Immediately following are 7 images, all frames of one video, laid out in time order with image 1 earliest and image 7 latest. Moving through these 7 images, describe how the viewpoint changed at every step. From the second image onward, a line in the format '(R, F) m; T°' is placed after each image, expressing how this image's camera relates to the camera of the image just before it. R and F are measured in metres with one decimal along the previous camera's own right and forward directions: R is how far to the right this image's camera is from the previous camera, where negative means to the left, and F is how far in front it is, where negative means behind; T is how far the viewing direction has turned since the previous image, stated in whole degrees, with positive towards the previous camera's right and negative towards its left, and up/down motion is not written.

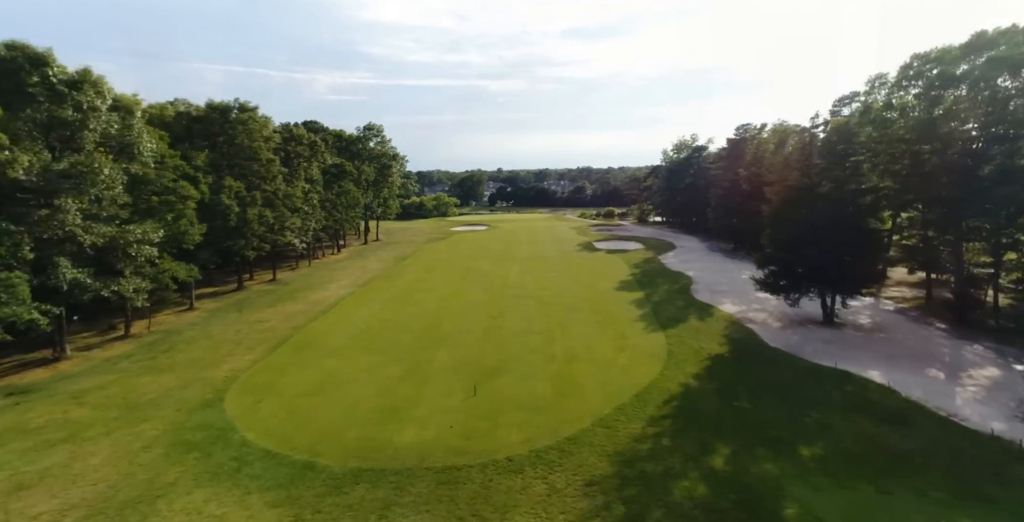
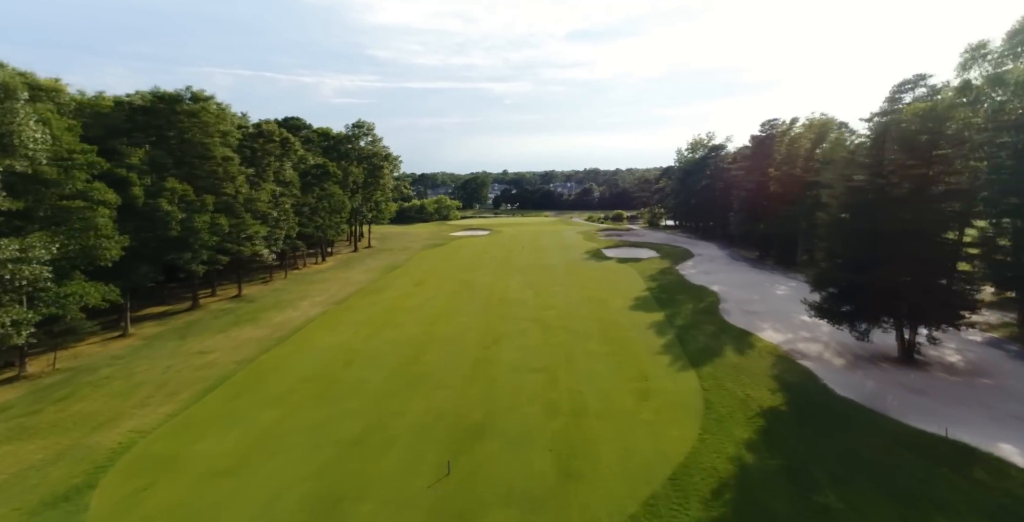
(+0.5, +3.8) m; -1°
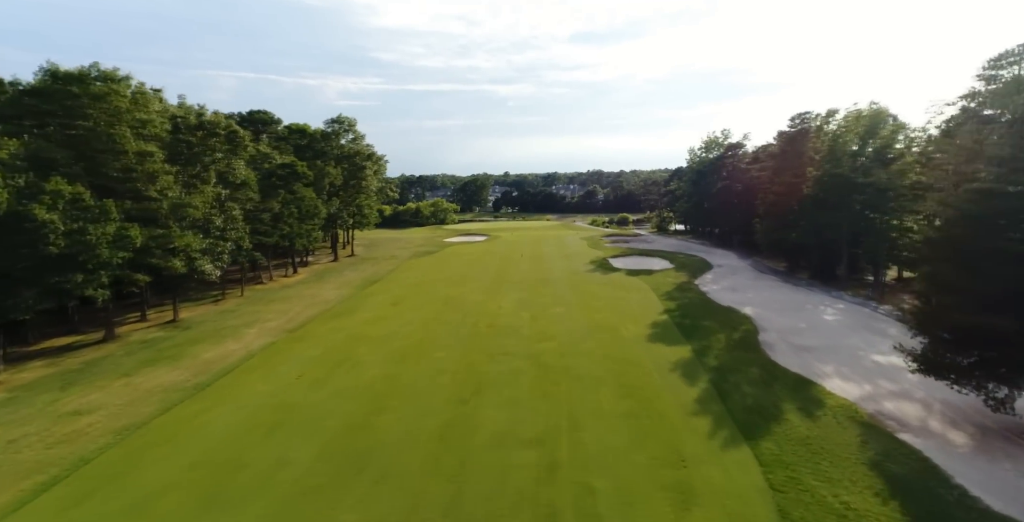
(+0.6, +4.5) m; 0°
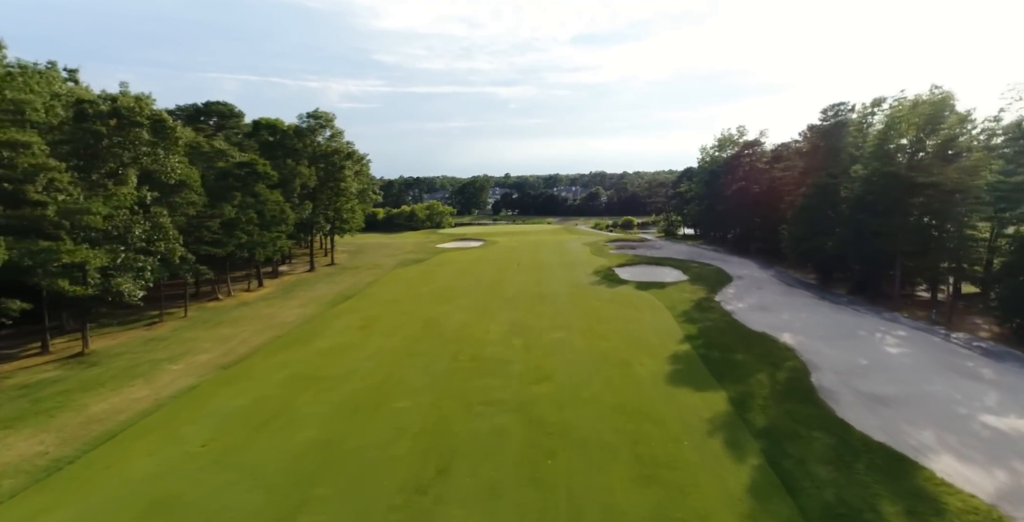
(+0.6, +4.1) m; 0°
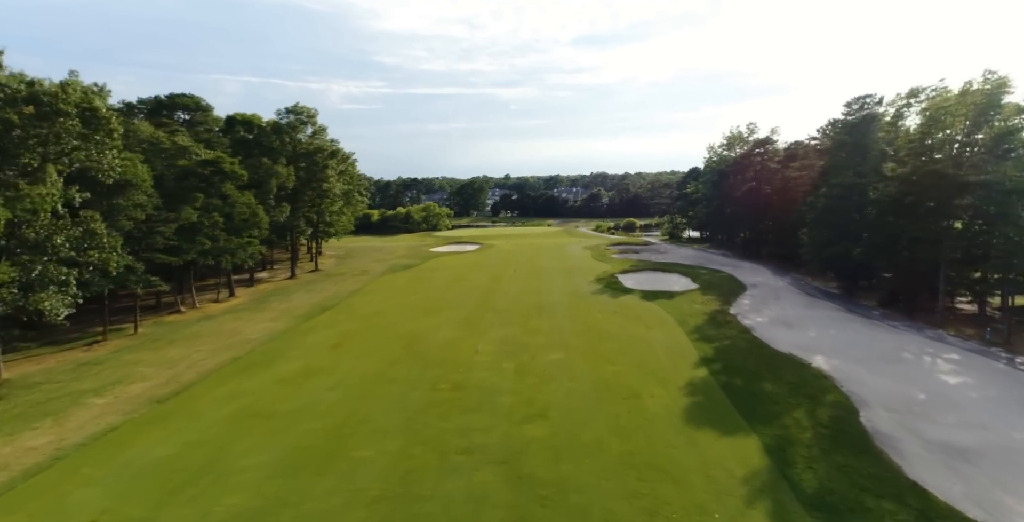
(+0.4, +2.6) m; 0°
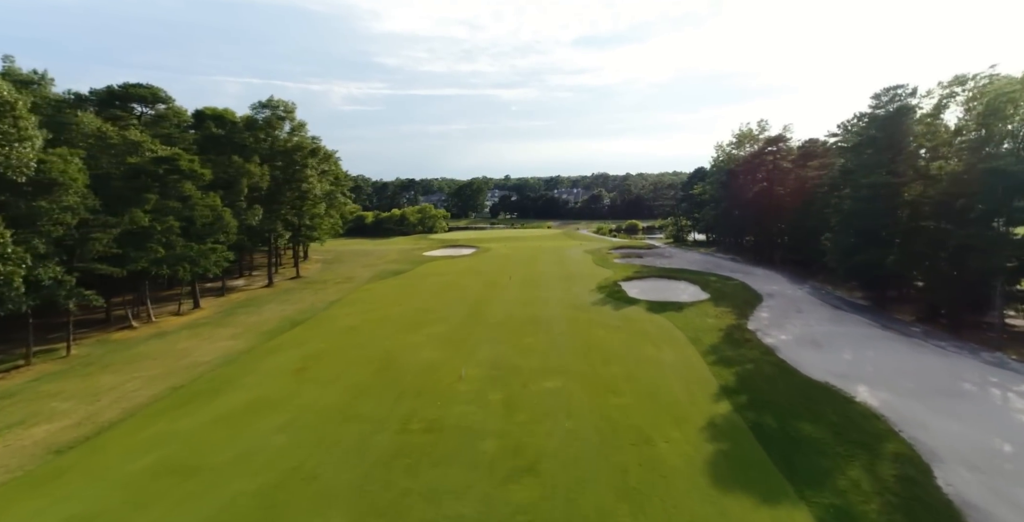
(+0.5, +2.6) m; 0°
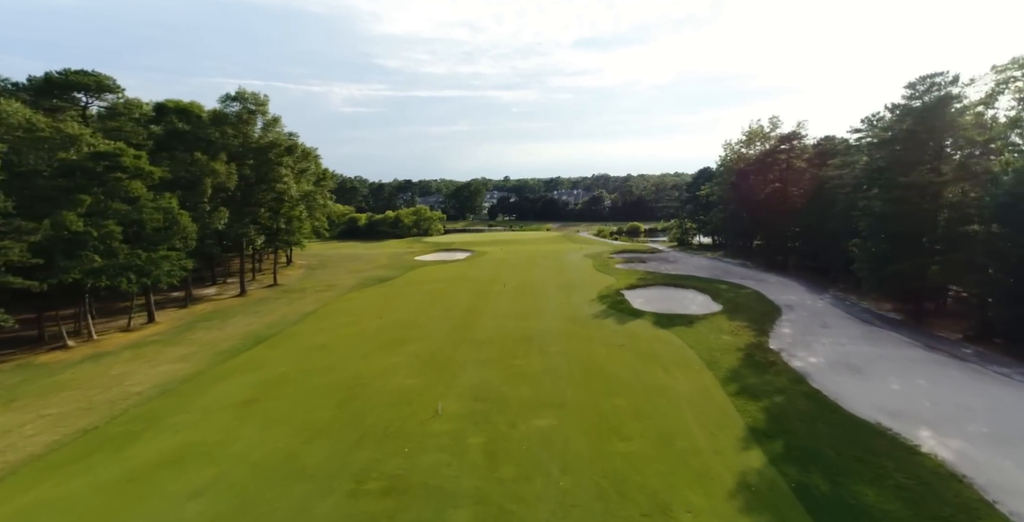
(+0.5, +2.7) m; 0°
